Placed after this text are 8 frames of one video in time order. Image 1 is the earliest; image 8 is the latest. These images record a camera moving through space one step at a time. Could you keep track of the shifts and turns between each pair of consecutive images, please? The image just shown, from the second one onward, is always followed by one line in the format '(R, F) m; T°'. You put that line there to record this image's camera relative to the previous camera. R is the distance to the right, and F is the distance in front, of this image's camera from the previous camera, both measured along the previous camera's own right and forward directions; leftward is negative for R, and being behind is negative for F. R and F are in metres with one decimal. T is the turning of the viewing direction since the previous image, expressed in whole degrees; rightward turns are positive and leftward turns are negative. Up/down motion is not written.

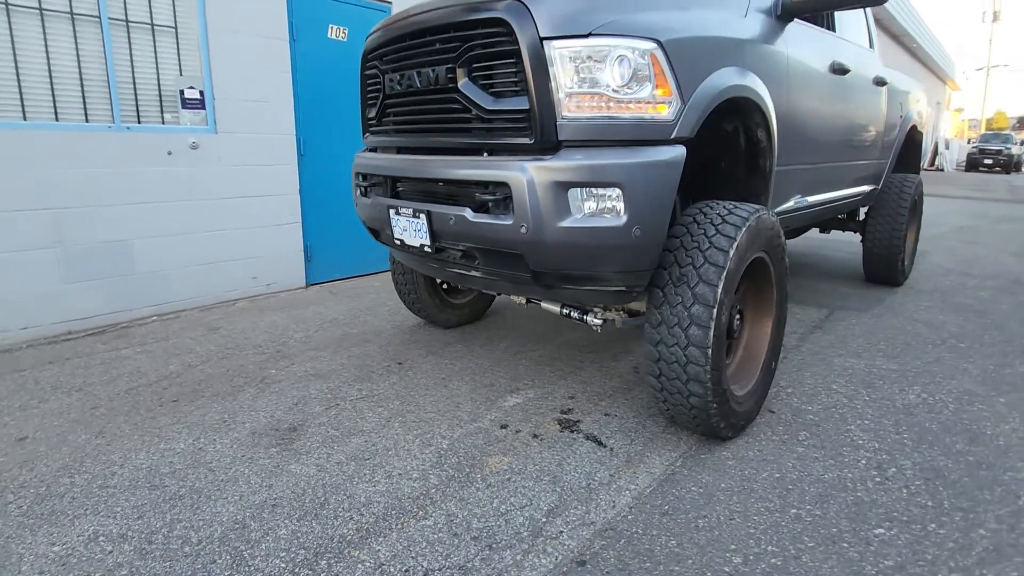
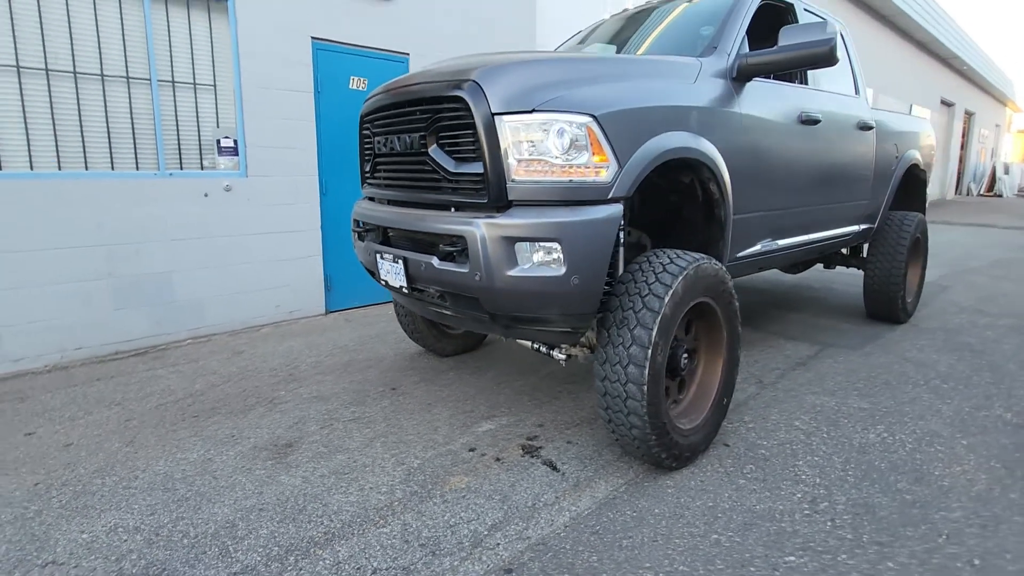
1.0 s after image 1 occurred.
(+0.4, -0.3) m; -5°
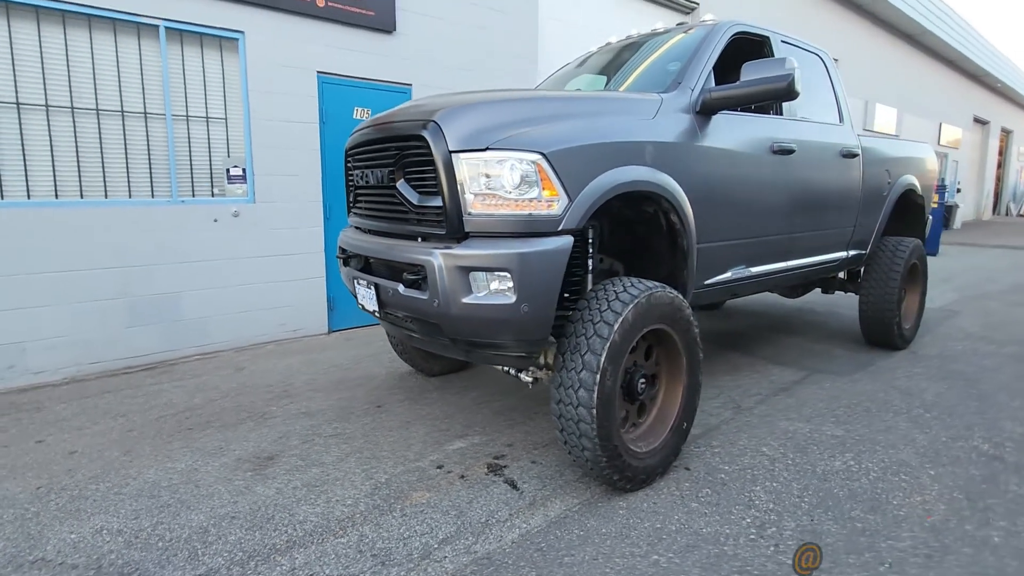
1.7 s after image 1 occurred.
(+0.3, -0.1) m; -3°
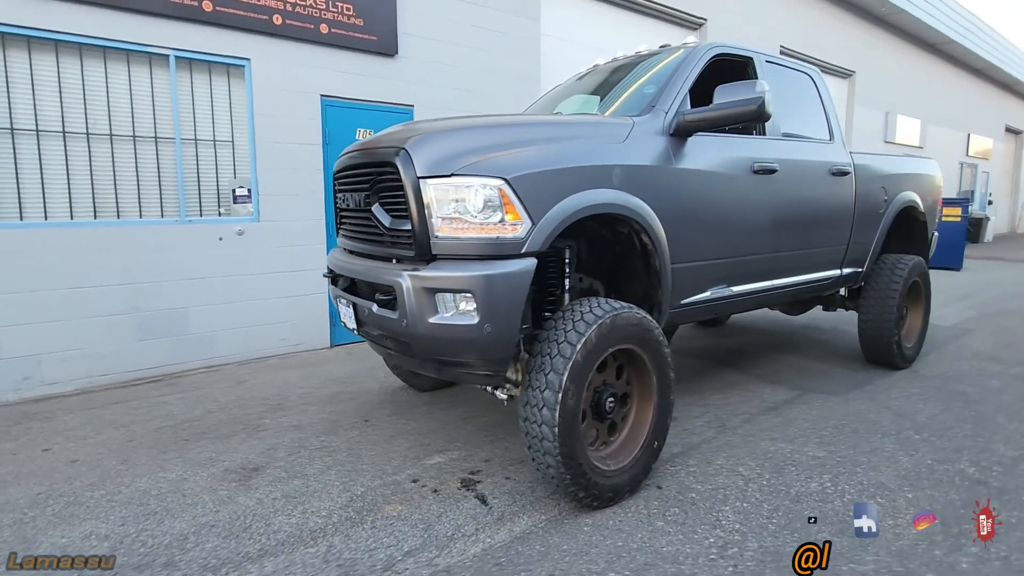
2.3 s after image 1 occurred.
(+0.3, -0.1) m; -3°
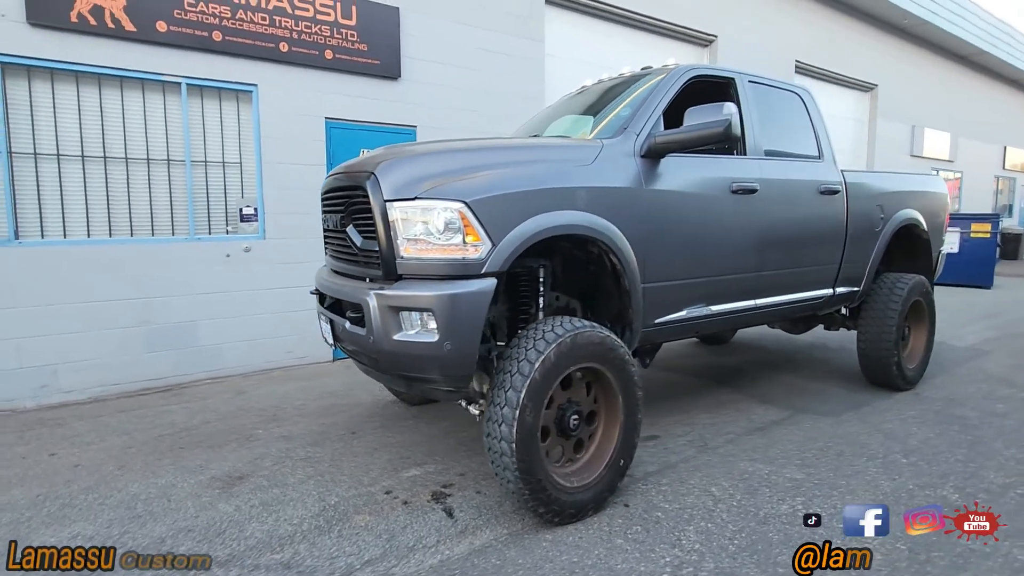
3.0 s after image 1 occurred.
(+0.3, -0.1) m; -3°
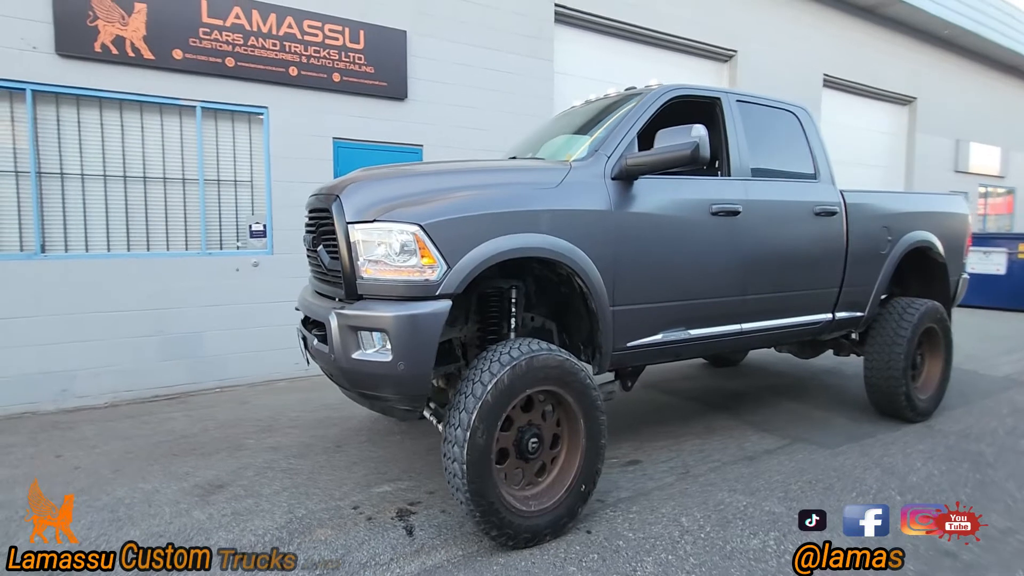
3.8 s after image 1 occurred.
(+0.4, 0.0) m; -4°
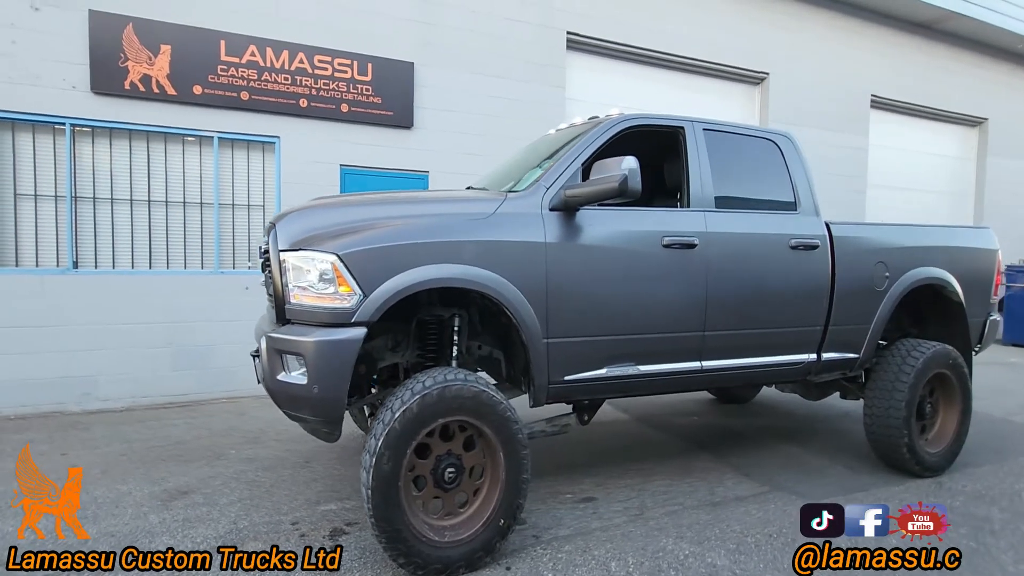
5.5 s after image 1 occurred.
(+0.8, 0.0) m; -7°
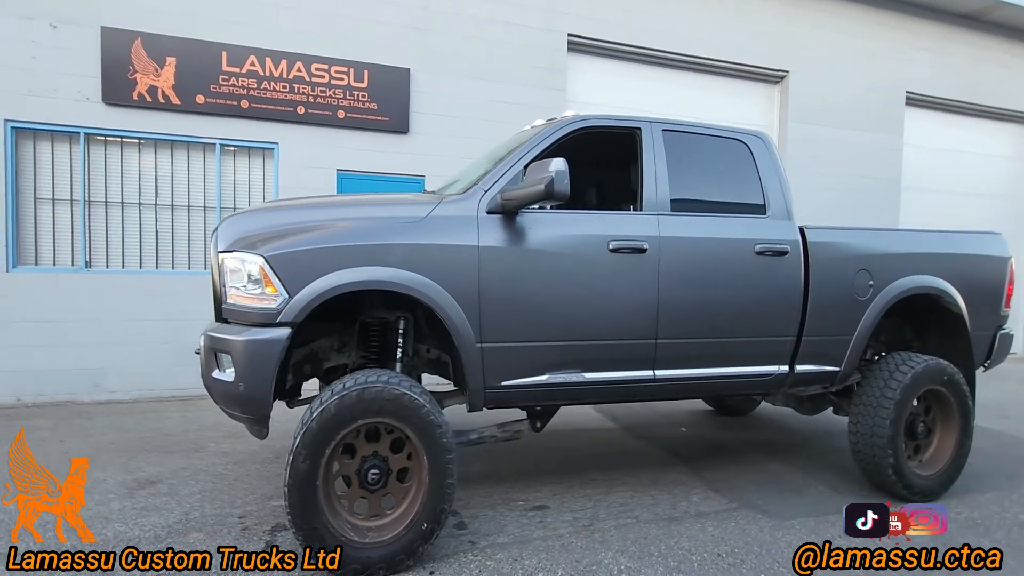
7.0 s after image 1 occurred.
(+0.7, +0.1) m; -5°
